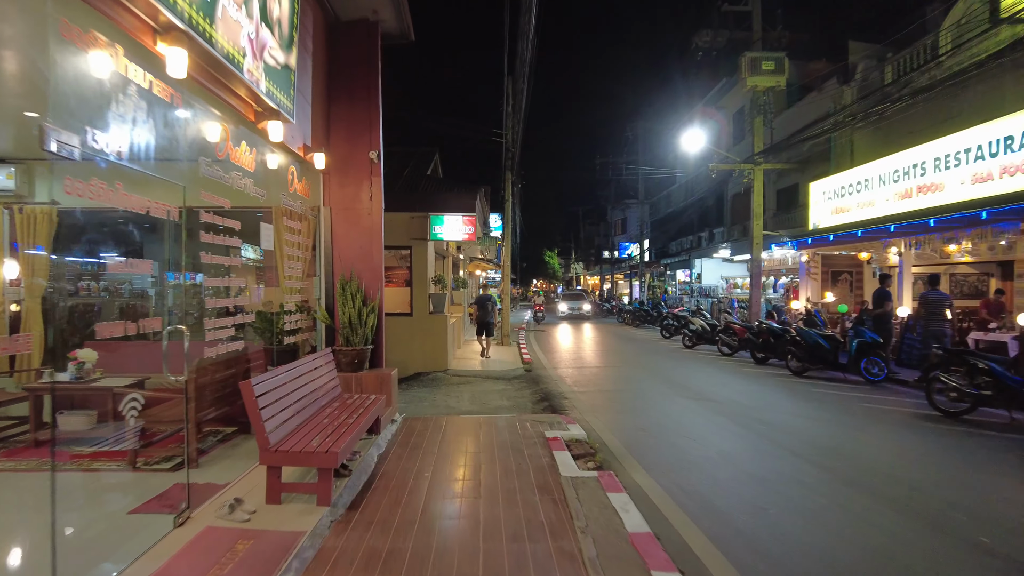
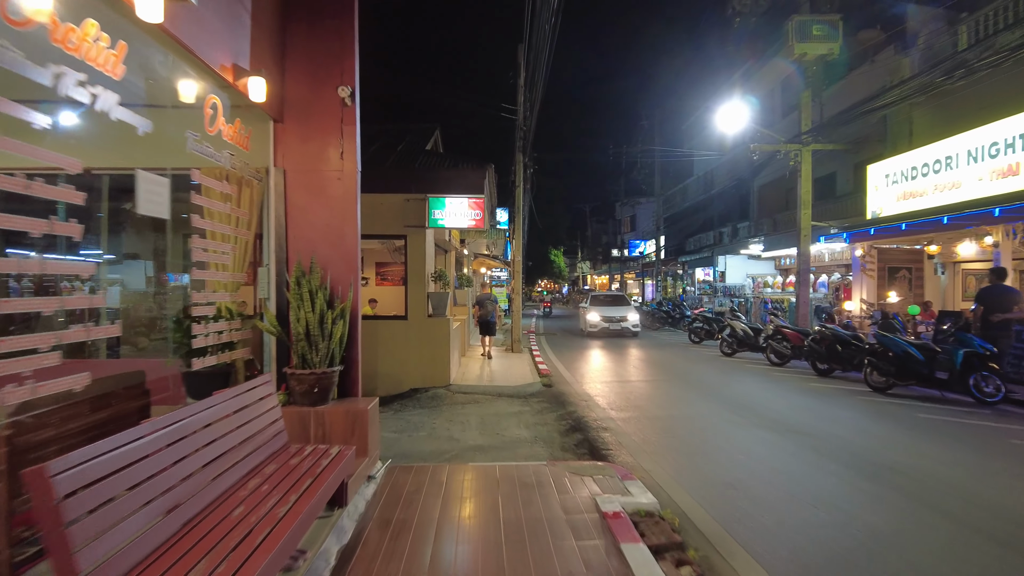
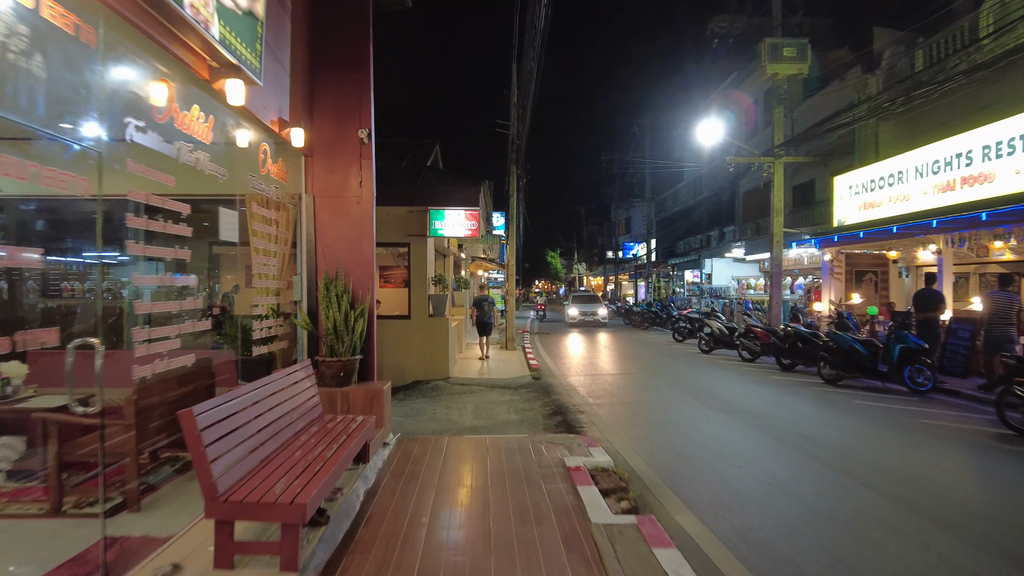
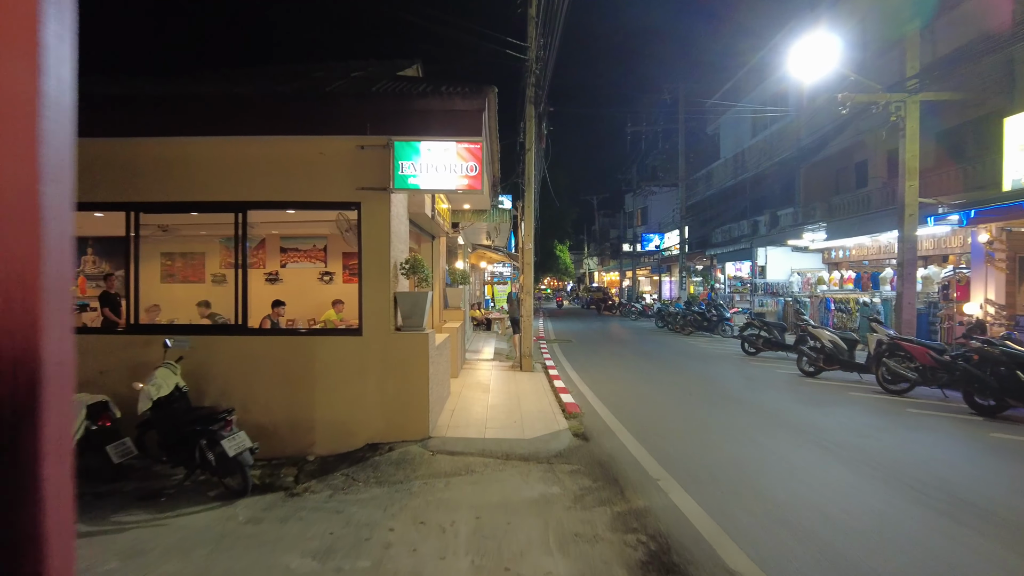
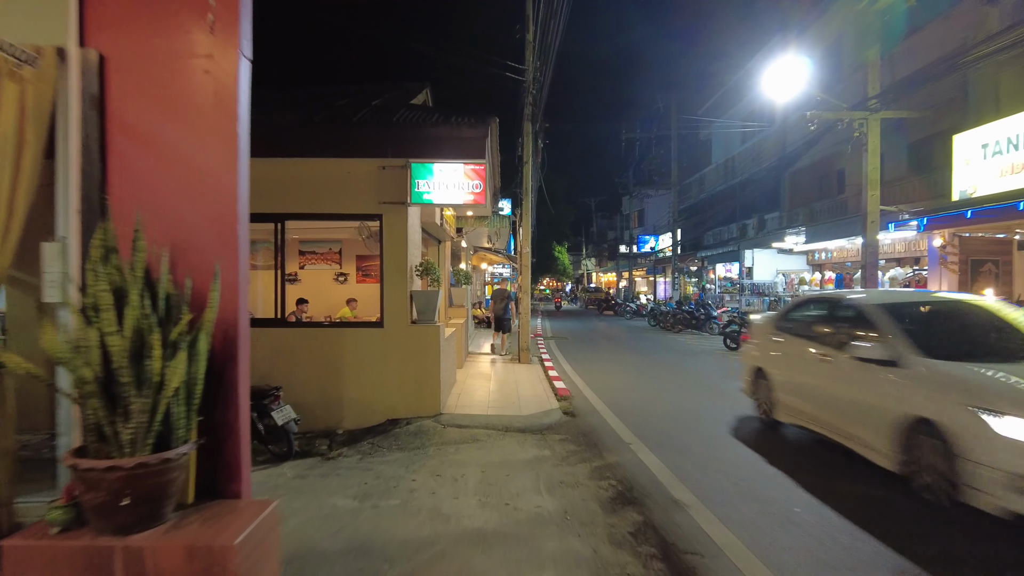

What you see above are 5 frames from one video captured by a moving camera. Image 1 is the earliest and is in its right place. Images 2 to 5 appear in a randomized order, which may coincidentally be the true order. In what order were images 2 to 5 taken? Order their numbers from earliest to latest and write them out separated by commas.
3, 2, 5, 4
